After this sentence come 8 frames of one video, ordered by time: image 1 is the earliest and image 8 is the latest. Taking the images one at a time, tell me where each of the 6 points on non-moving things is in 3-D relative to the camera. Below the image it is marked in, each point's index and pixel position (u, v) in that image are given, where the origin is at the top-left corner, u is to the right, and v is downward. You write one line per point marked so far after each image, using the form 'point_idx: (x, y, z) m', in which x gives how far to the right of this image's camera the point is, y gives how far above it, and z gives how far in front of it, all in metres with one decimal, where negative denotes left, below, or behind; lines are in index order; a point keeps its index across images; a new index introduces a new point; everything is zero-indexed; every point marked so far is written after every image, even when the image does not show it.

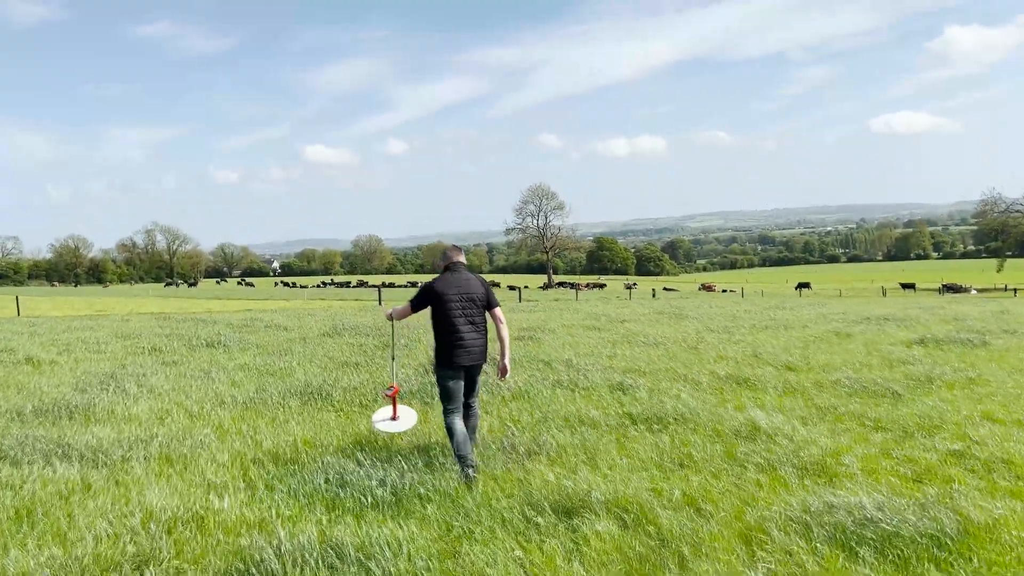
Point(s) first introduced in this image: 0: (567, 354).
0: (+1.0, -1.2, +16.6) m
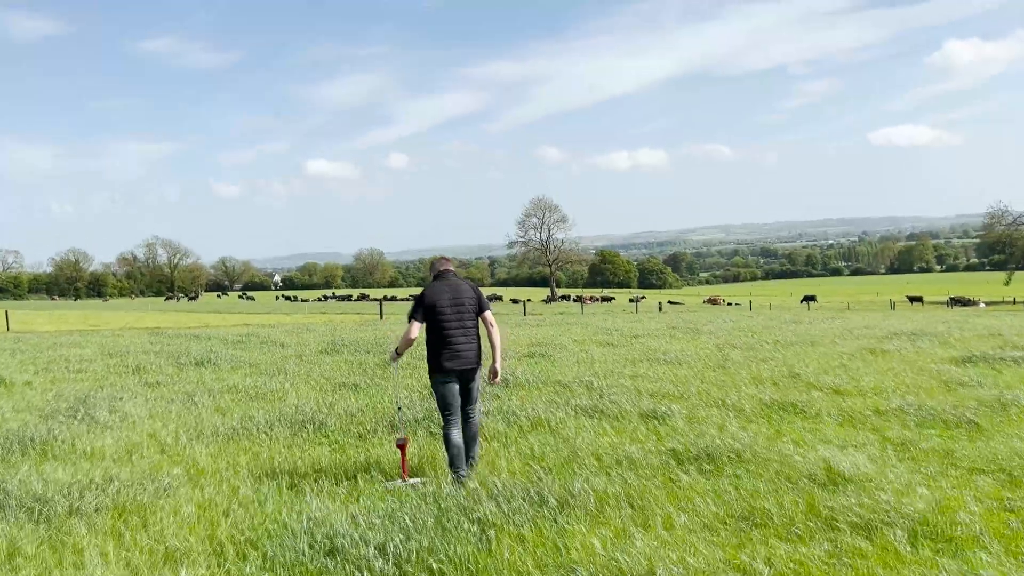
0: (+1.2, -1.5, +15.2) m
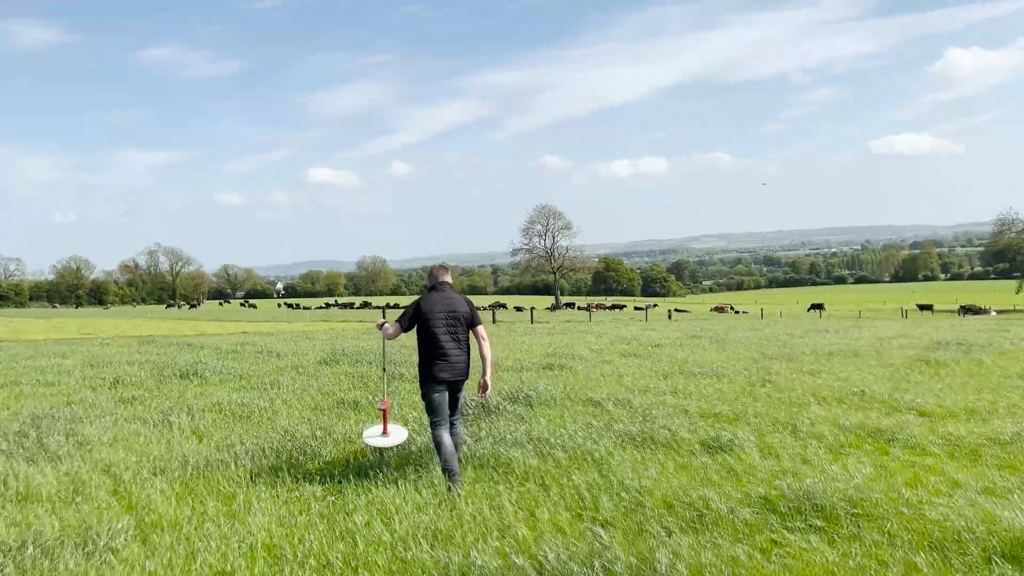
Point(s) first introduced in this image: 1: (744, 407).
0: (+1.5, -1.5, +13.4) m
1: (+3.0, -1.5, +11.1) m
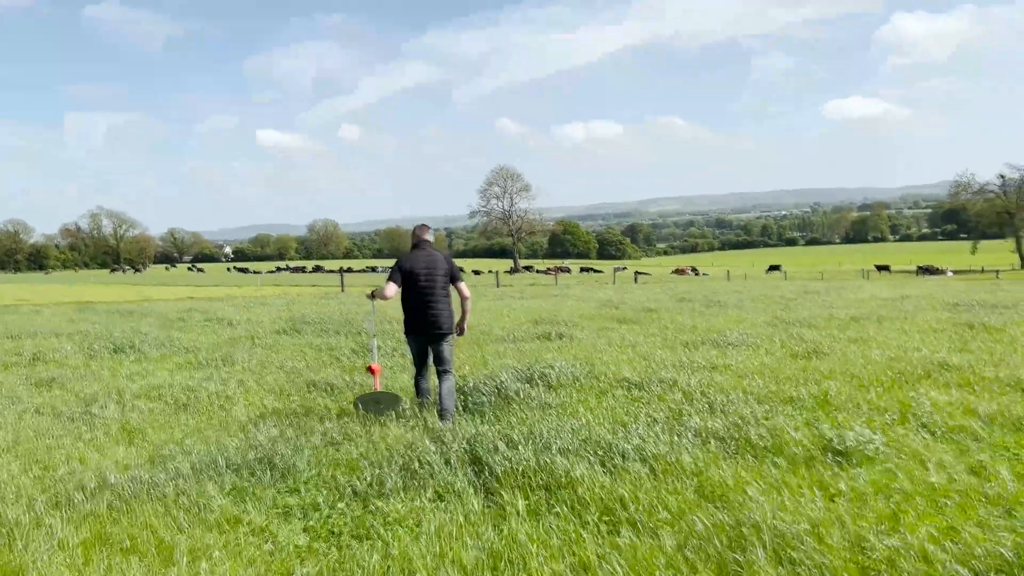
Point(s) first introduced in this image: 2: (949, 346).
0: (+1.6, -1.0, +11.2) m
1: (+3.2, -1.0, +9.0) m
2: (+6.2, -0.8, +12.5) m
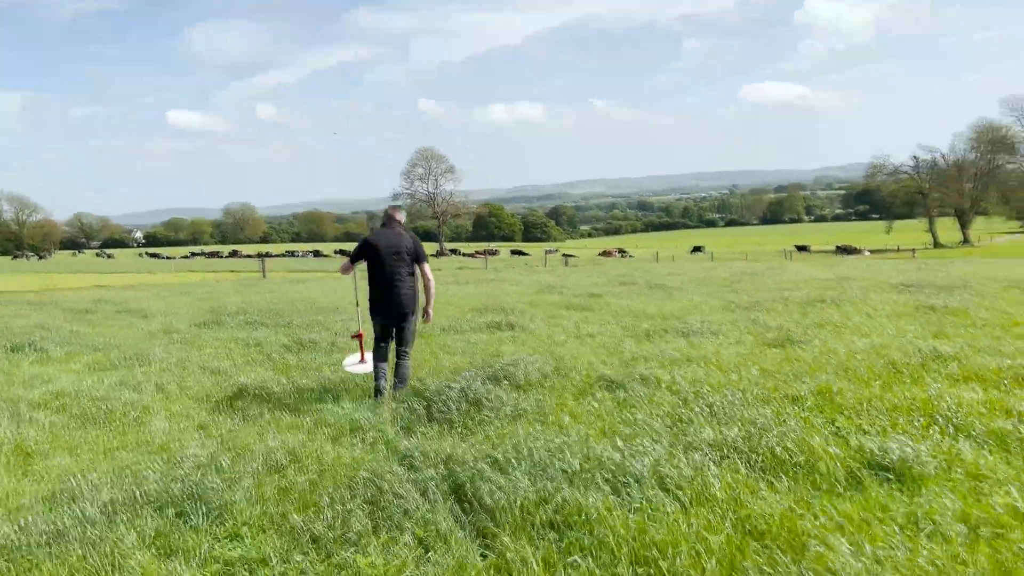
0: (+1.1, -0.8, +10.2) m
1: (+2.9, -0.9, +8.1) m
2: (+5.6, -0.6, +11.9) m
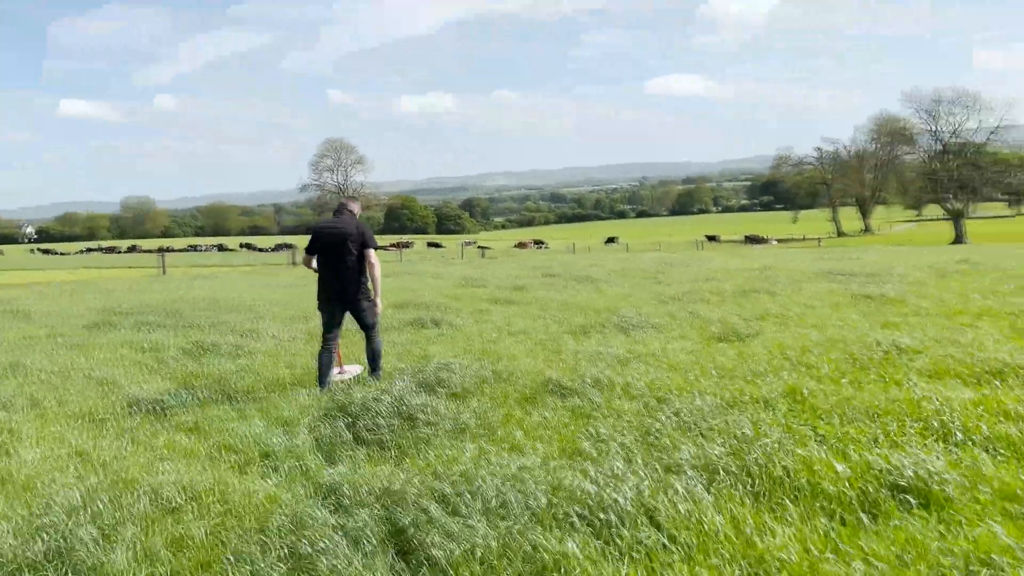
0: (+0.4, -0.7, +9.3) m
1: (+2.4, -0.8, +7.4) m
2: (+4.6, -0.4, +11.4) m
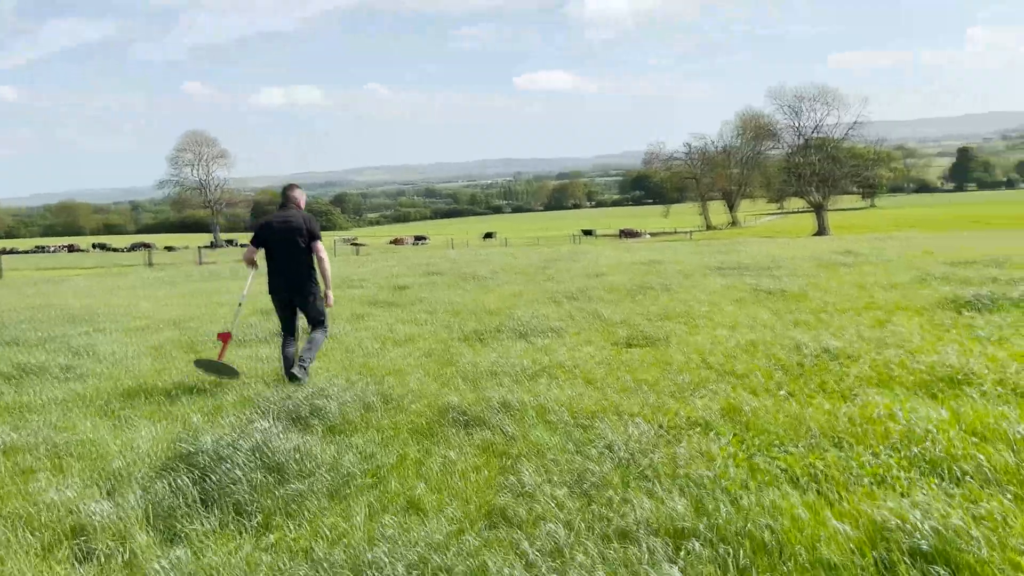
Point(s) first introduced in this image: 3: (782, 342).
0: (-0.6, -0.8, +8.0) m
1: (+1.6, -0.8, +6.4) m
2: (+3.3, -0.4, +10.7) m
3: (+2.8, -0.5, +8.9) m
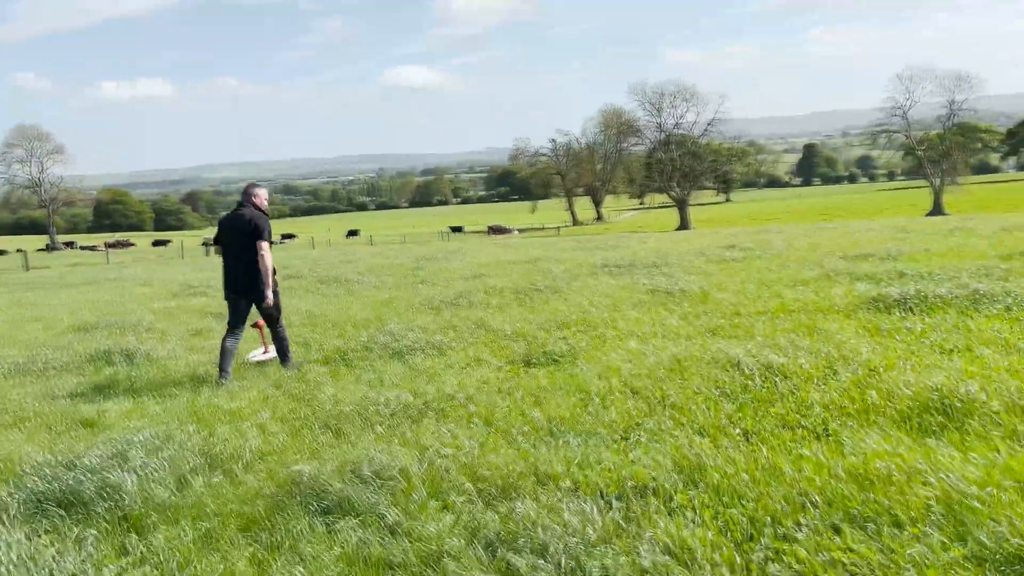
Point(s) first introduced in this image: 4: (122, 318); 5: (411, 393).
0: (-1.5, -0.9, +6.1) m
1: (+0.9, -0.9, +4.9) m
2: (+2.0, -0.4, +9.4) m
3: (+1.8, -0.6, +7.5) m
4: (-6.5, -0.5, +14.9) m
5: (-0.7, -0.8, +6.7) m
